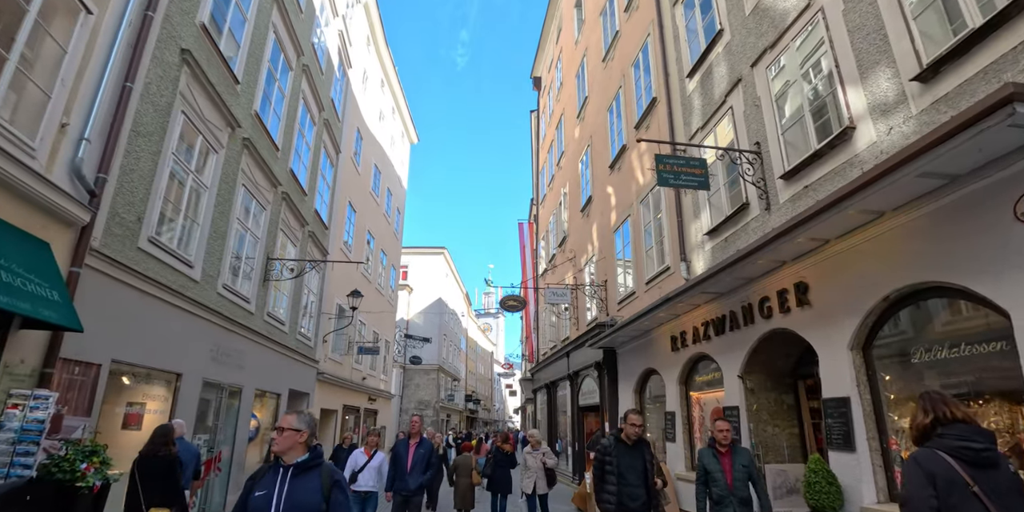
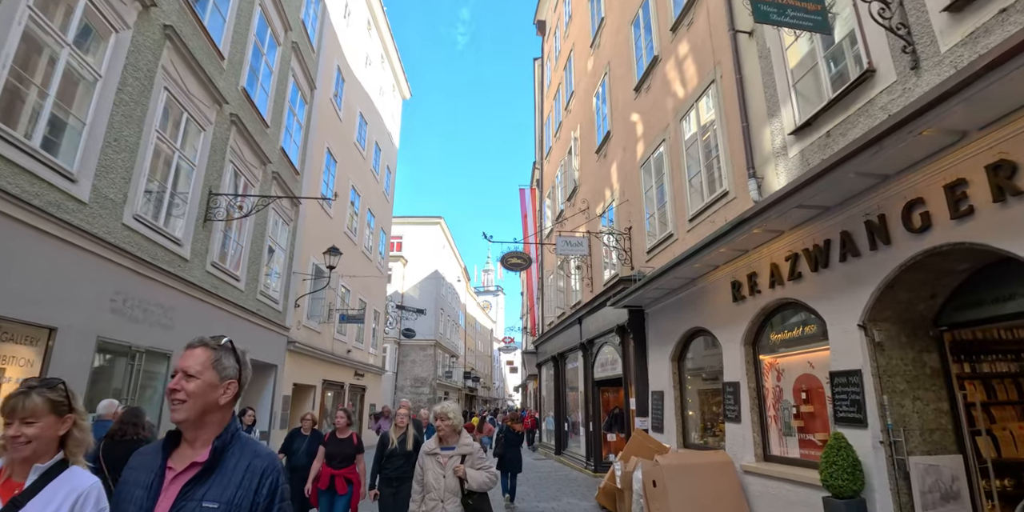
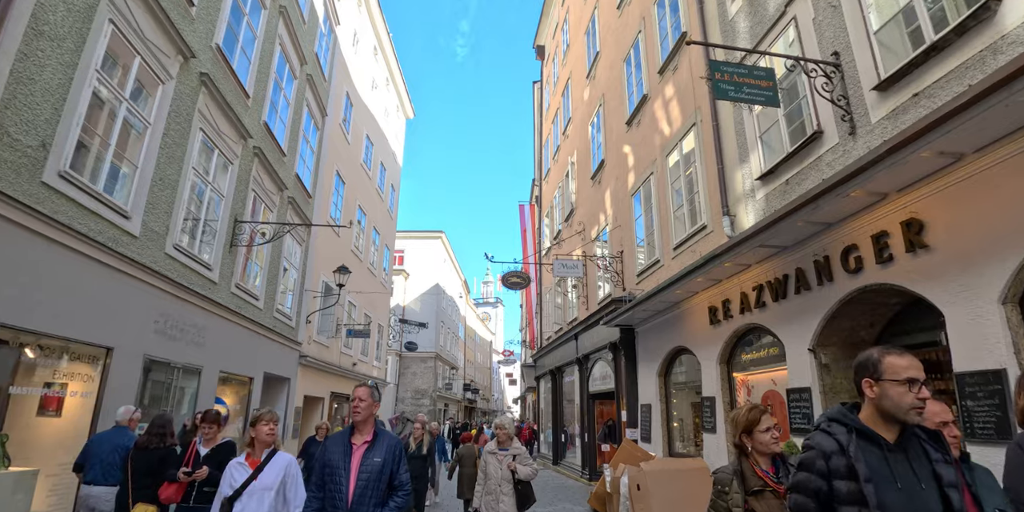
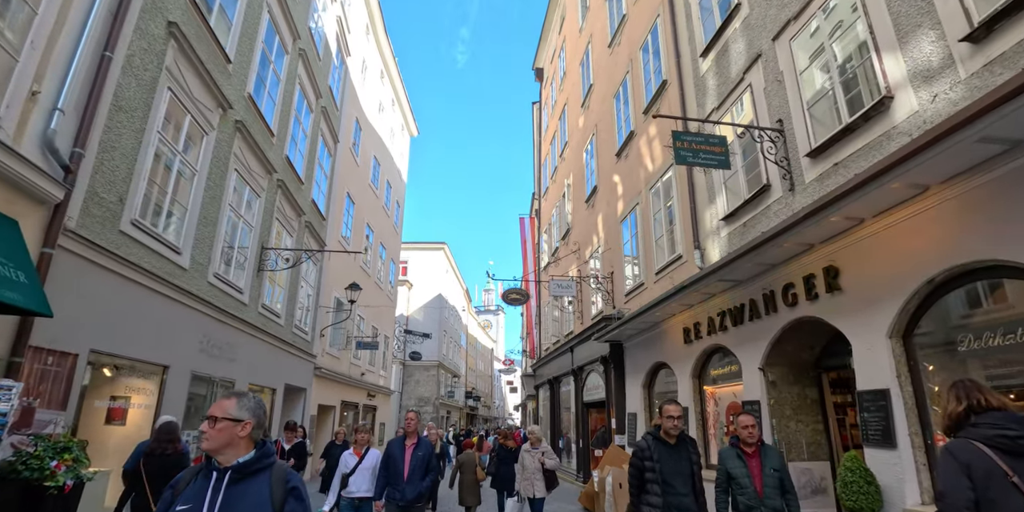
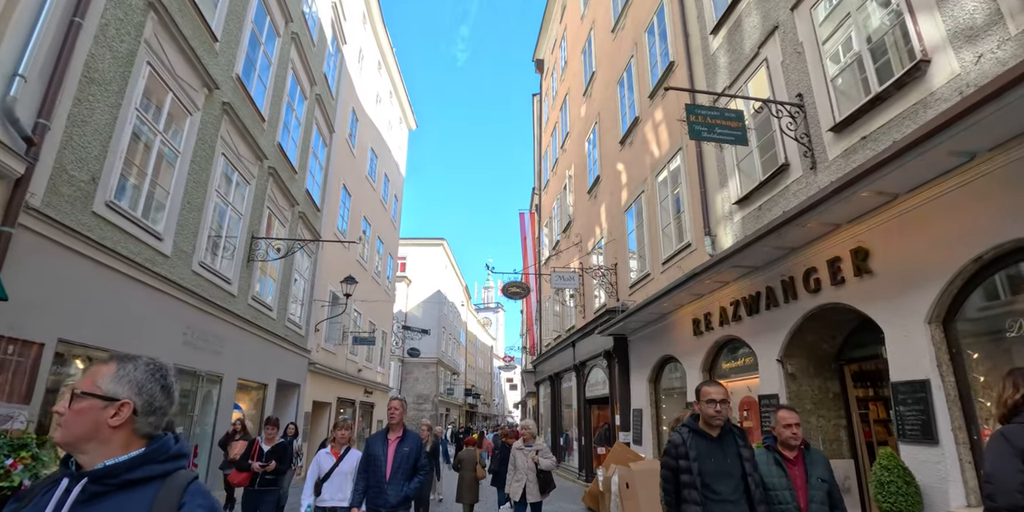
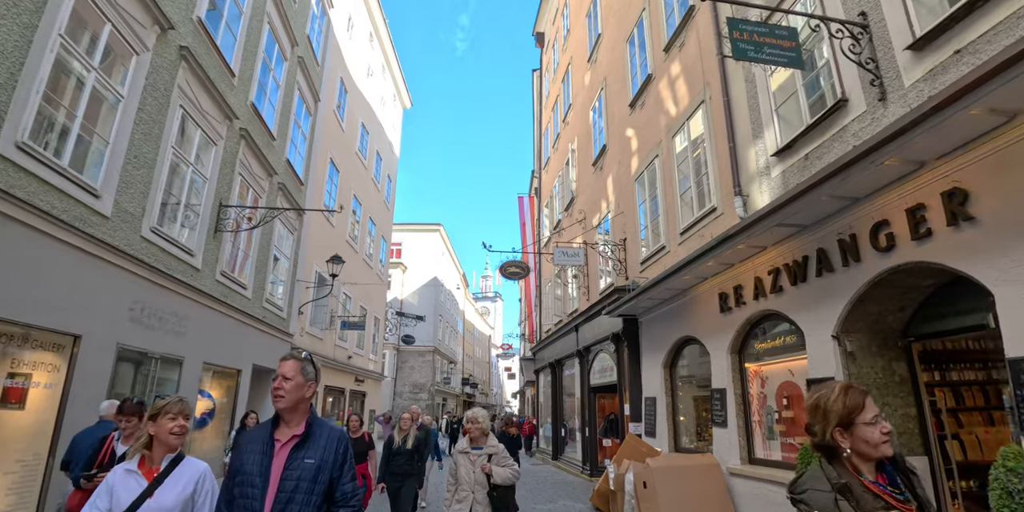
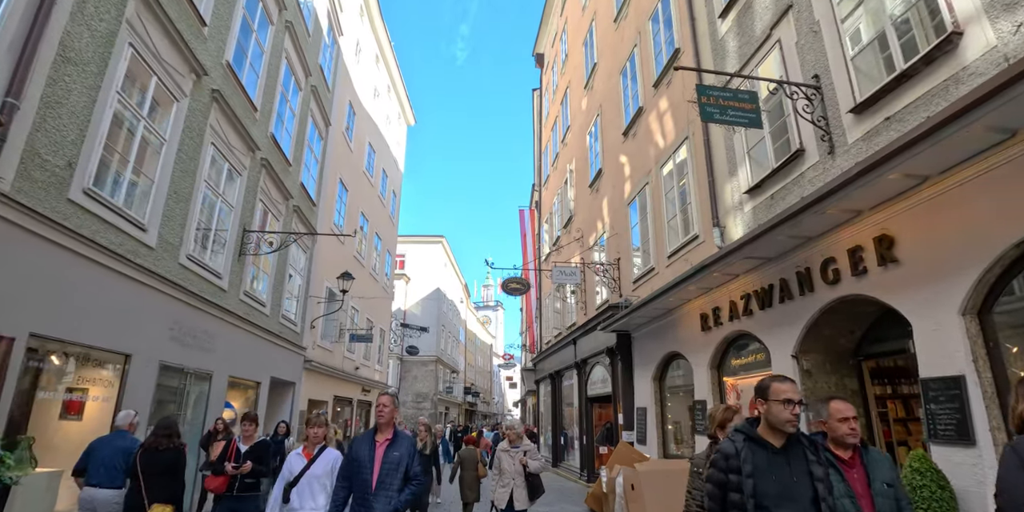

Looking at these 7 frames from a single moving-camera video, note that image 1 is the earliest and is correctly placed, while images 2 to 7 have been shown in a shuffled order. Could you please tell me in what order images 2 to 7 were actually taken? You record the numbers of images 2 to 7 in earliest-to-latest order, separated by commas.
4, 5, 7, 3, 6, 2
